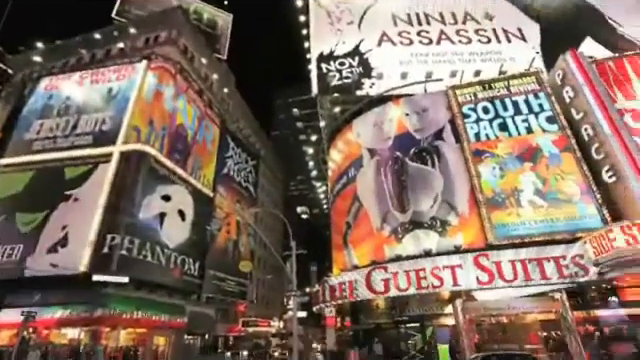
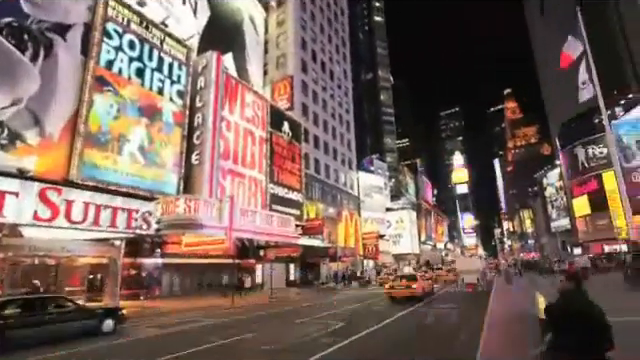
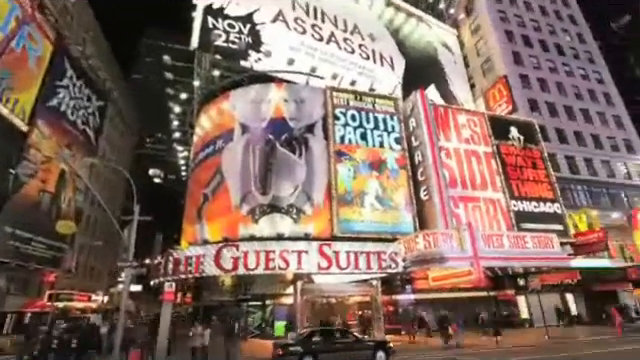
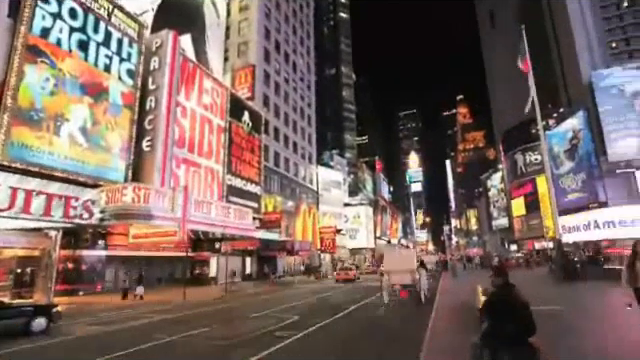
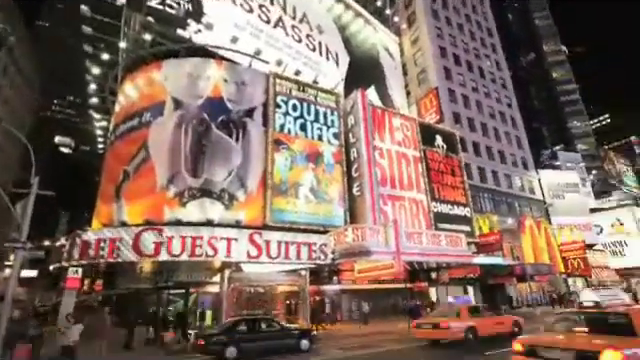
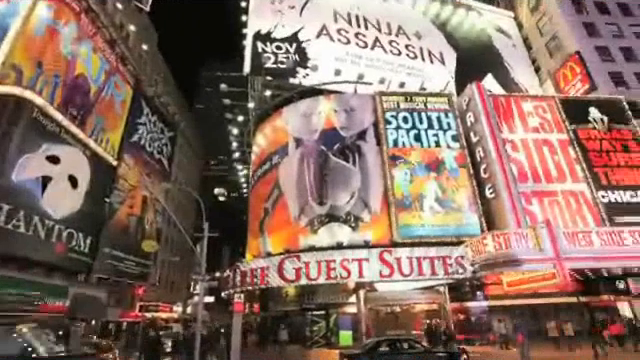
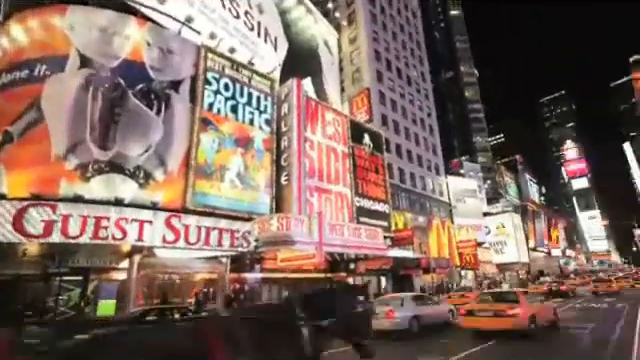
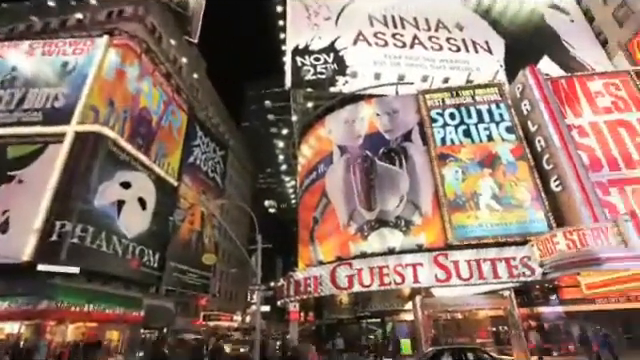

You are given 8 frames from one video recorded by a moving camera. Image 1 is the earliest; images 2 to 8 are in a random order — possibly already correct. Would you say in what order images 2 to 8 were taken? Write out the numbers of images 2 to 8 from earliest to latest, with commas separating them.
8, 6, 3, 5, 7, 2, 4
